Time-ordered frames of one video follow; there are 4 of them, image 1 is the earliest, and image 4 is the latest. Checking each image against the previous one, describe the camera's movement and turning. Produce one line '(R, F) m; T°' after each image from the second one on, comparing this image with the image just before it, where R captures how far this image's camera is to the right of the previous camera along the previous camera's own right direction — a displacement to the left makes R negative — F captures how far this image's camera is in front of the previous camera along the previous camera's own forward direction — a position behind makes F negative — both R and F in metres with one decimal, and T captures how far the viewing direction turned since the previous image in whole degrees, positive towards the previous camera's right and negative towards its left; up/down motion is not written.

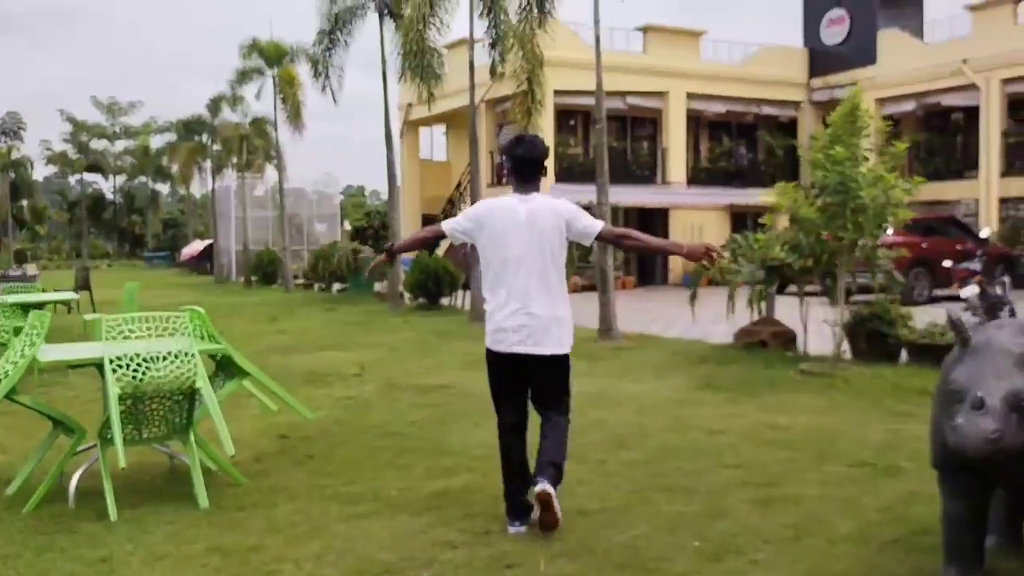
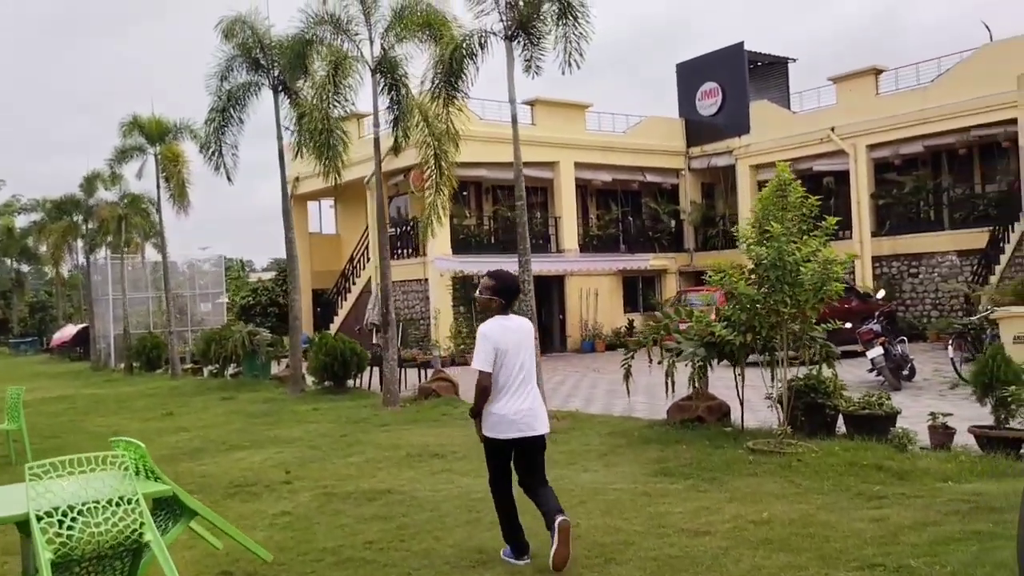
(-0.5, +0.4) m; +8°
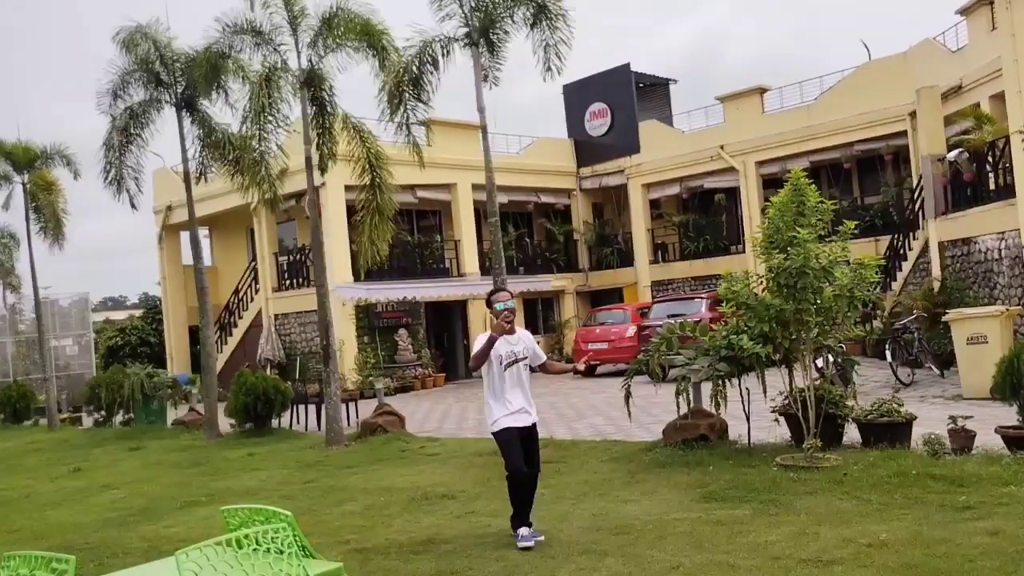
(-1.3, +0.7) m; +9°
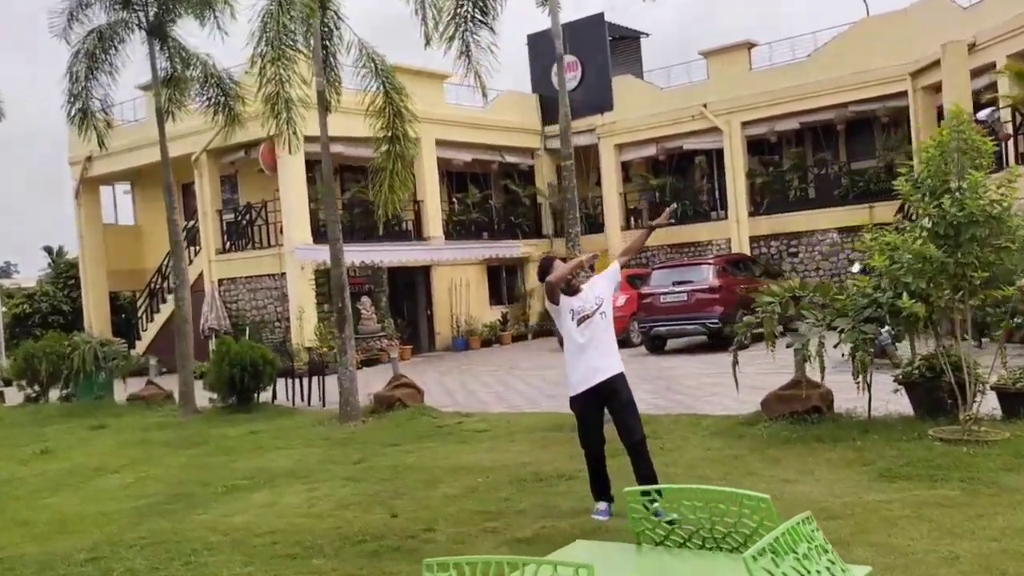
(-1.5, +1.1) m; +5°
